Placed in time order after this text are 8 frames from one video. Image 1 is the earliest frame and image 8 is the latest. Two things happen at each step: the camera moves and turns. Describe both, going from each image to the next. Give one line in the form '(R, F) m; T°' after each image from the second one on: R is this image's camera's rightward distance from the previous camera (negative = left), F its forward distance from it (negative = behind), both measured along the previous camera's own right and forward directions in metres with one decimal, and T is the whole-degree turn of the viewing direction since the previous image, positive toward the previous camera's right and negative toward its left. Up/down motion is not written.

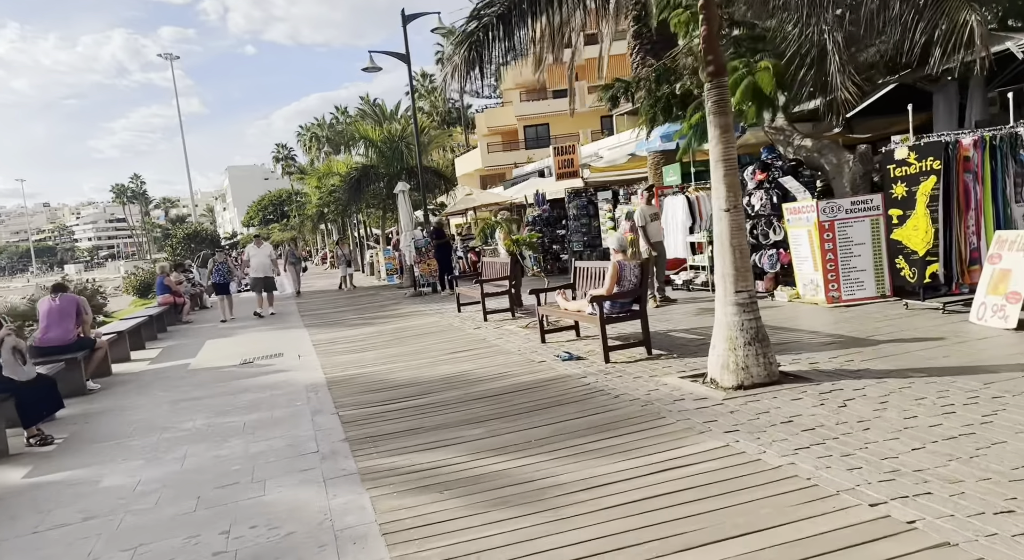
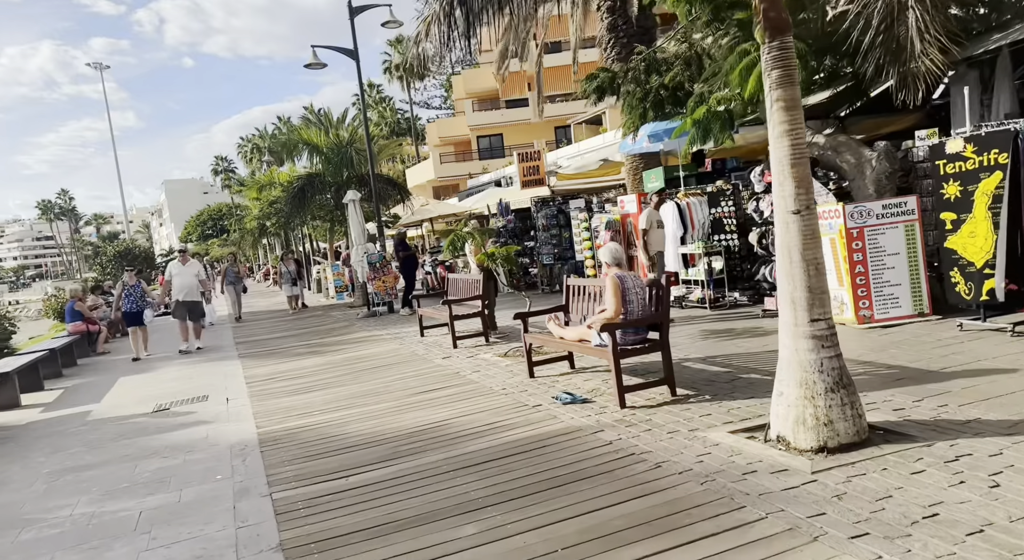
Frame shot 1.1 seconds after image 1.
(-0.3, +1.6) m; +4°
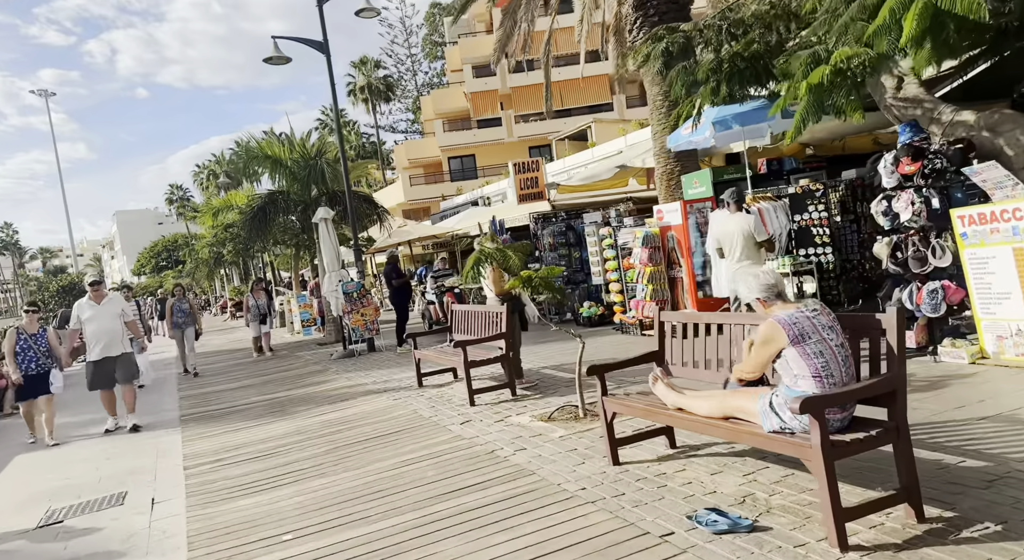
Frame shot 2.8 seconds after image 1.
(-0.7, +2.6) m; +3°
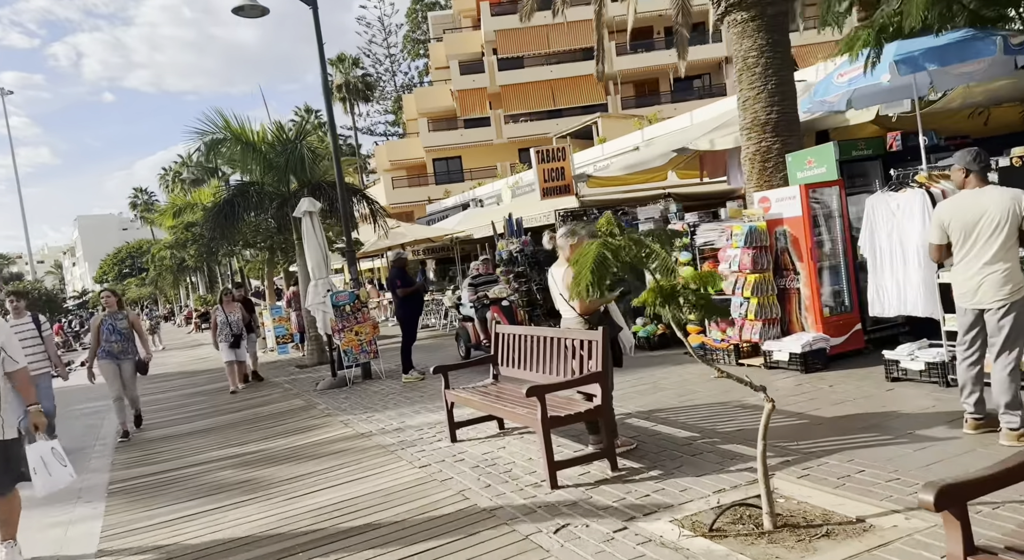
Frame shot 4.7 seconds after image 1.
(-0.9, +2.8) m; +2°
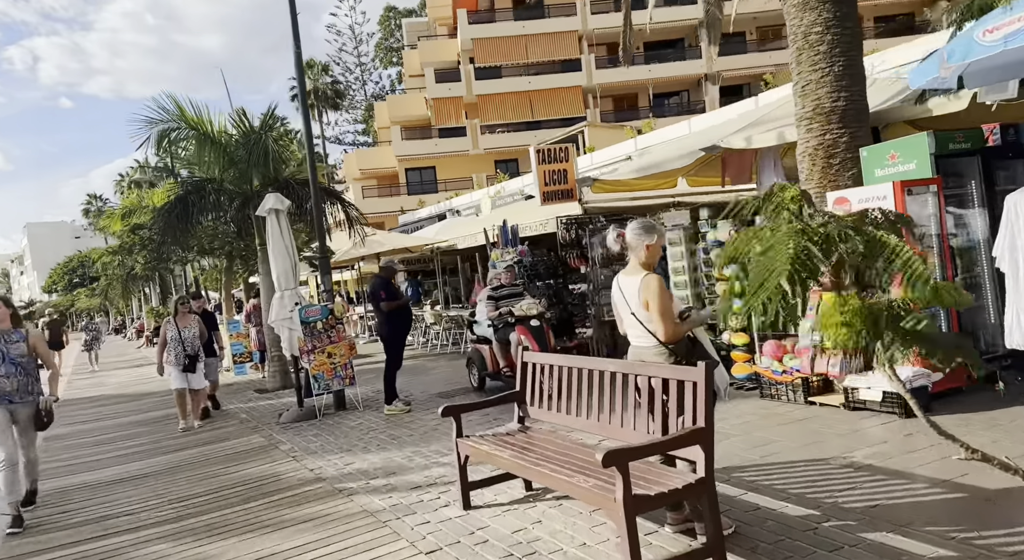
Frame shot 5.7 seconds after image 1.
(-0.5, +1.7) m; +3°
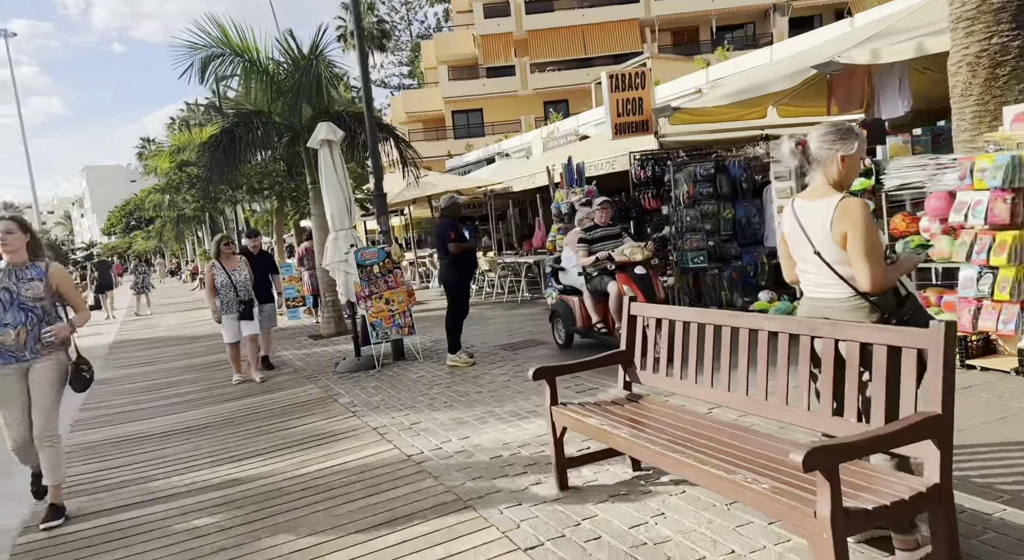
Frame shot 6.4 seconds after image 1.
(-0.4, +1.0) m; -3°
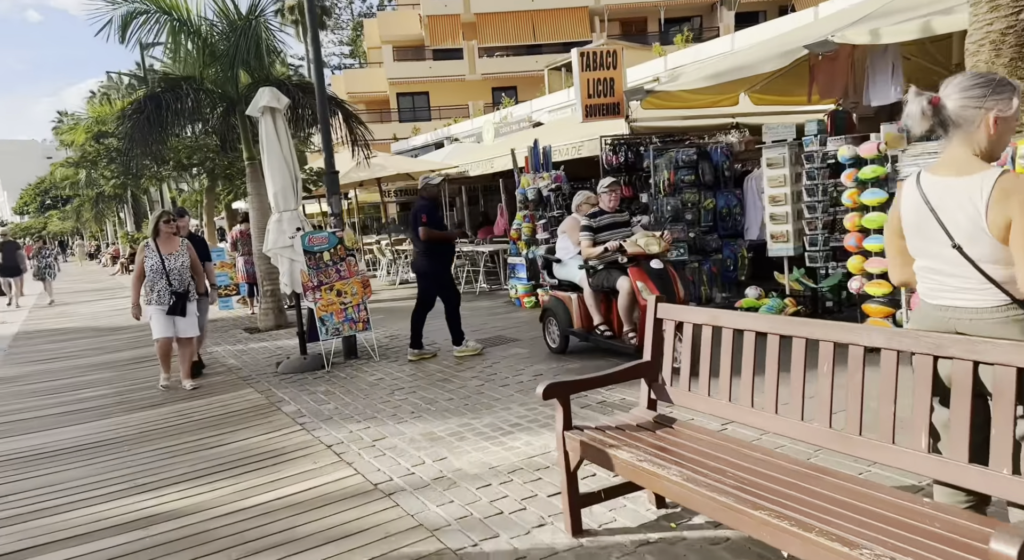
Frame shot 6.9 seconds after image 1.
(-0.3, +0.8) m; +5°
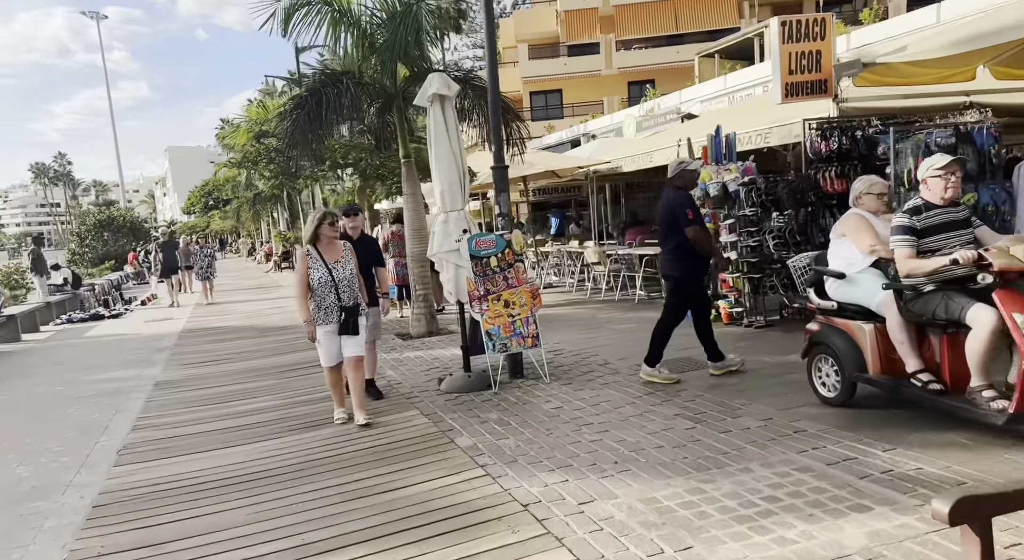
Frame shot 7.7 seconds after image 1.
(-0.7, +1.2) m; -10°
